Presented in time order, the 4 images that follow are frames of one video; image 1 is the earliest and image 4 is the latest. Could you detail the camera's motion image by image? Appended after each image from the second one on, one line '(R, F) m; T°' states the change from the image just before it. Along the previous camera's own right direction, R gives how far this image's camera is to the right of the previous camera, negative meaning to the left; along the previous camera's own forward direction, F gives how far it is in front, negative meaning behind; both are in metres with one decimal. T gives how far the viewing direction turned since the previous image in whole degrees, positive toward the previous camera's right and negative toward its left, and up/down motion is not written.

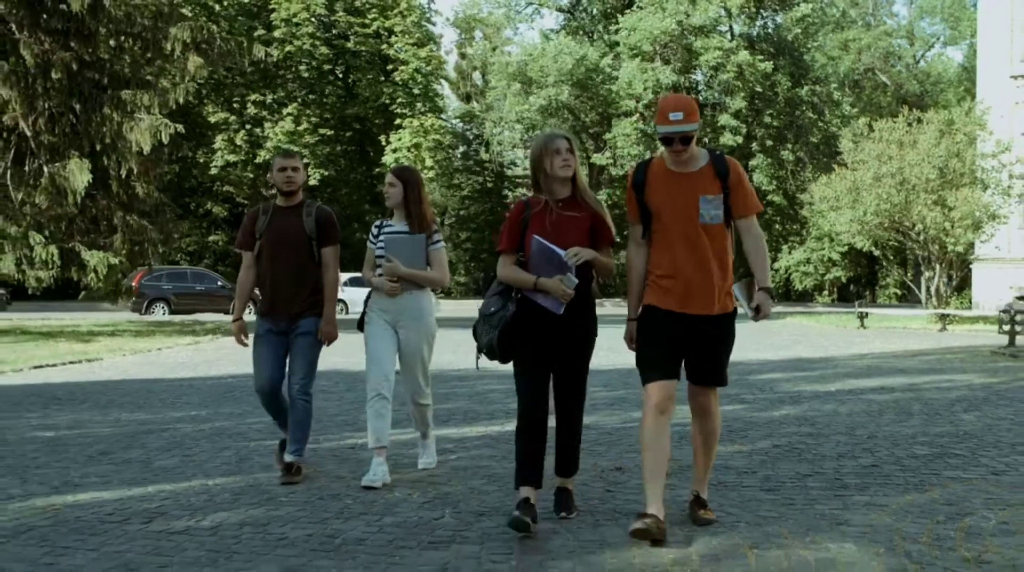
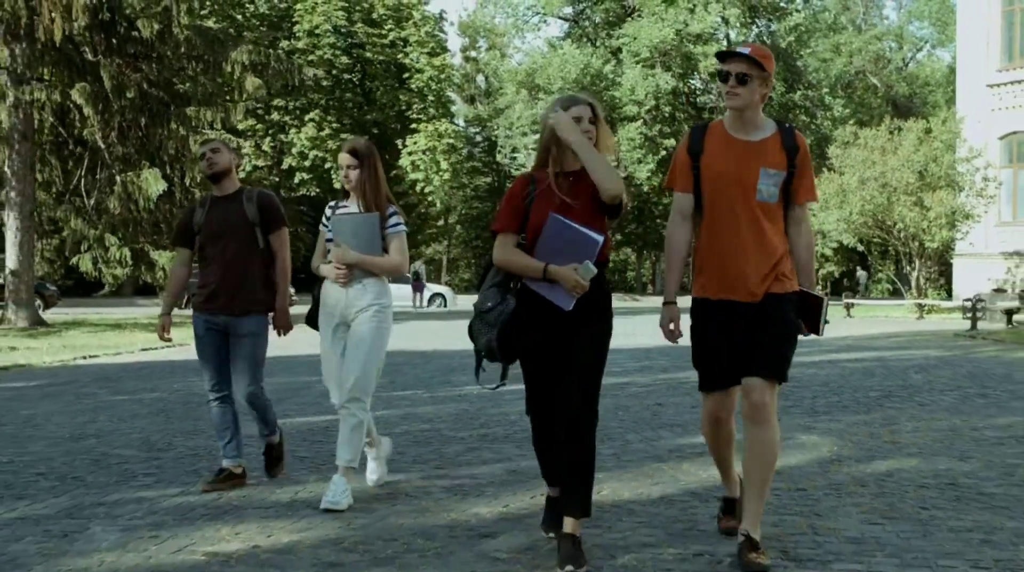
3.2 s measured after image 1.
(-0.6, -3.2) m; 0°
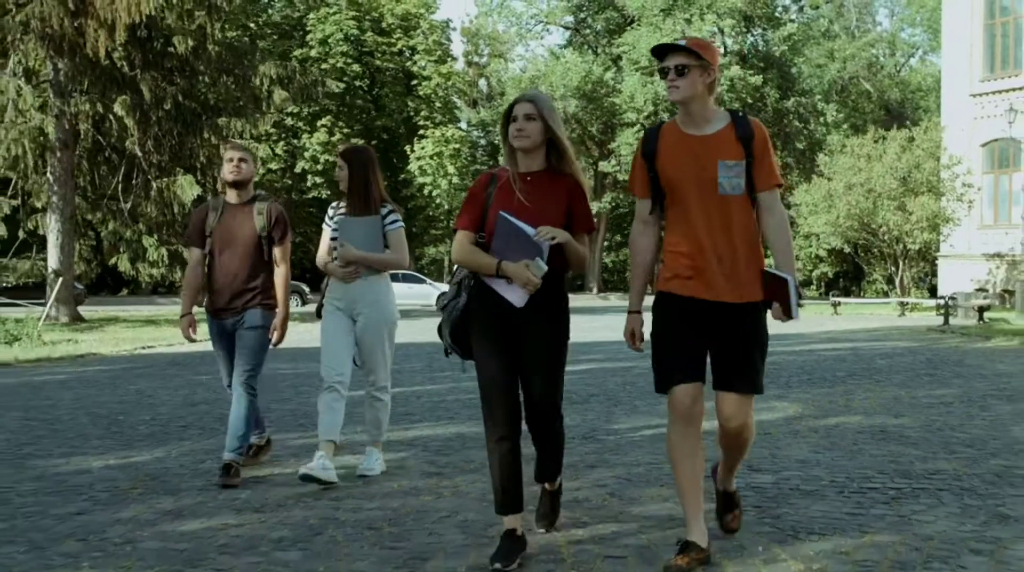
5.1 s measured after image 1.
(-0.3, -2.2) m; 0°
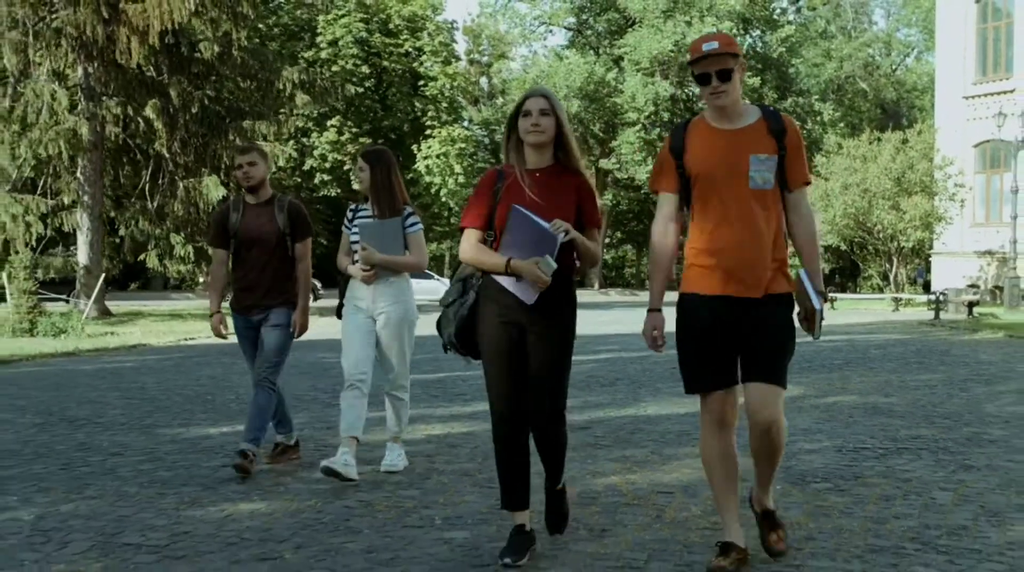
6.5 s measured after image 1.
(-0.4, -1.4) m; 0°
